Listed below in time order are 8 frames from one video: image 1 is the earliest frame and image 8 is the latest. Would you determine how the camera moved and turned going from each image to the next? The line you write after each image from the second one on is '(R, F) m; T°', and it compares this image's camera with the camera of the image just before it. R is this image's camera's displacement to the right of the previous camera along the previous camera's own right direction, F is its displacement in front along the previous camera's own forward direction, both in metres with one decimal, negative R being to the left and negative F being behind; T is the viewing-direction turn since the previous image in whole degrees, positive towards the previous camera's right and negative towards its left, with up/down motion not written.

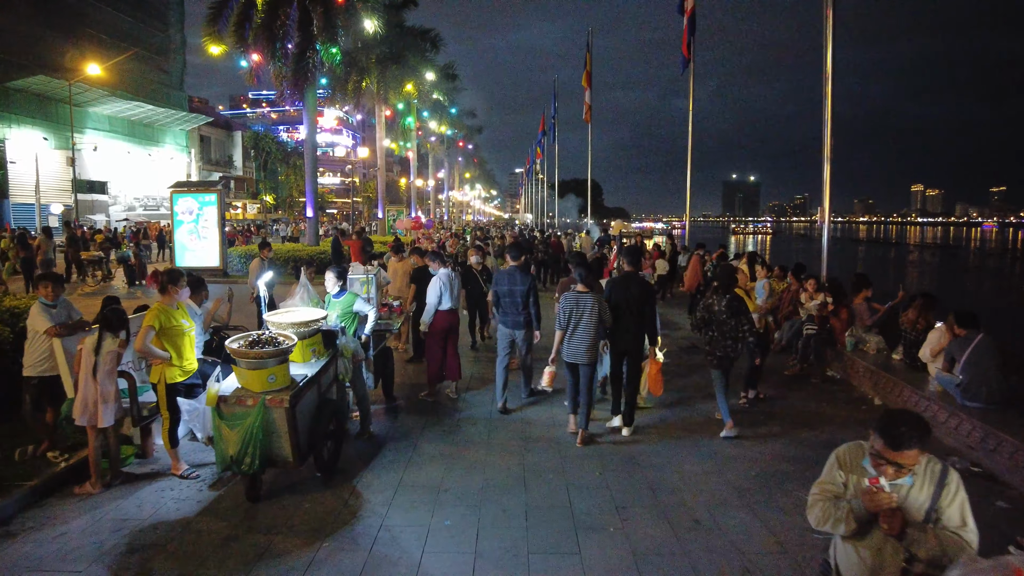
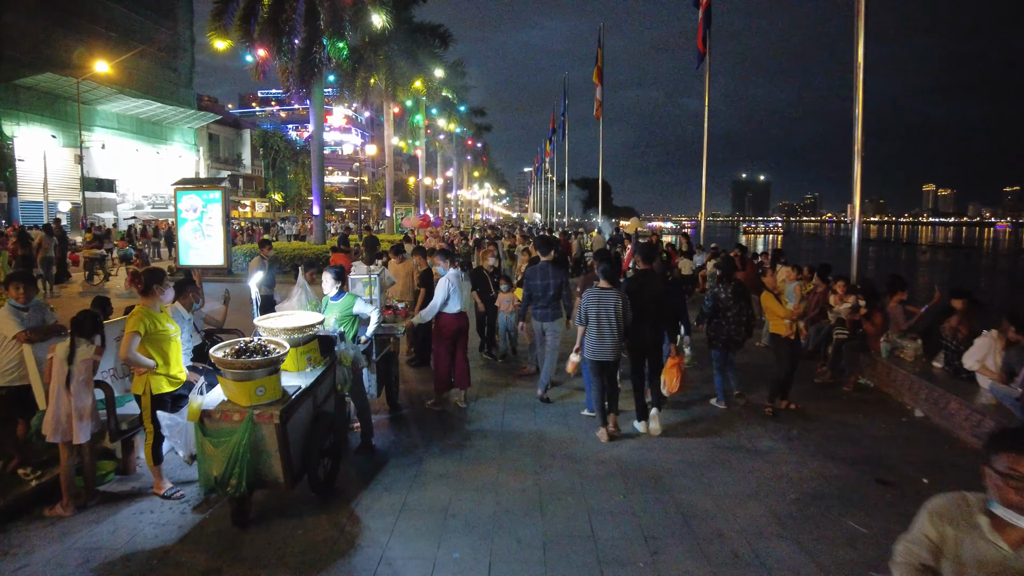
(-0.1, +0.5) m; -1°
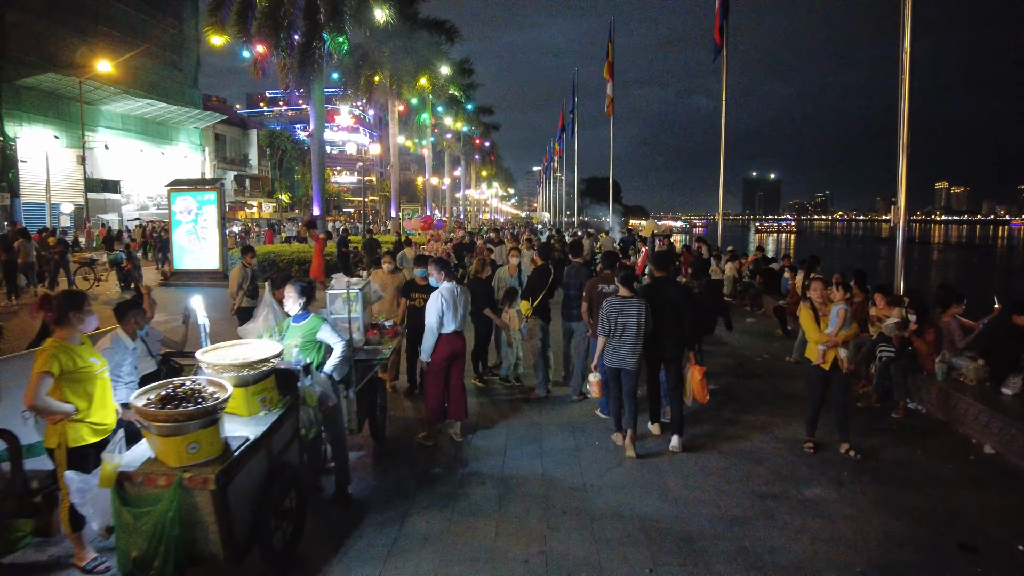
(+0.1, +1.0) m; -1°
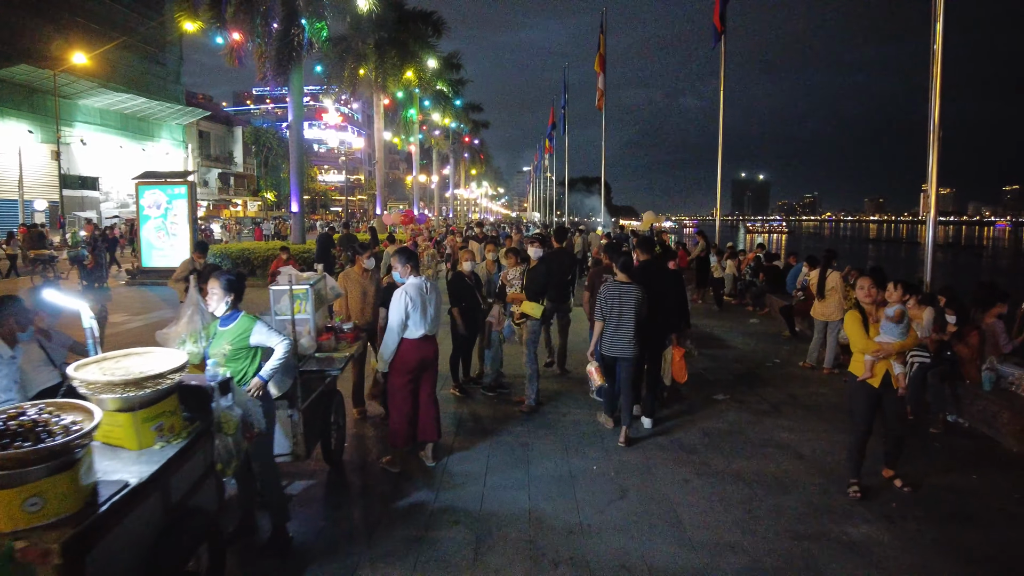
(+0.1, +1.0) m; +1°
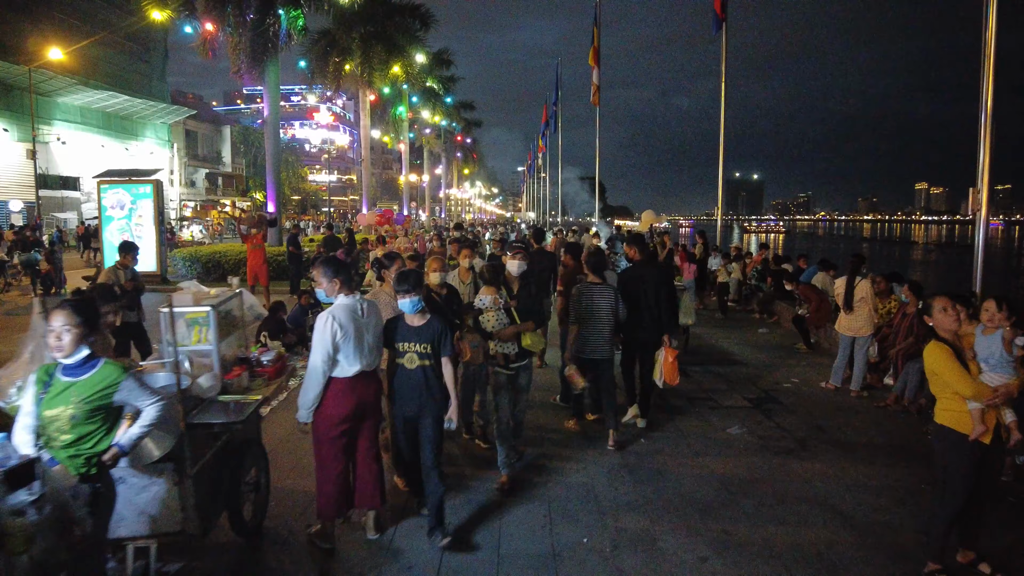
(+0.2, +1.2) m; 0°
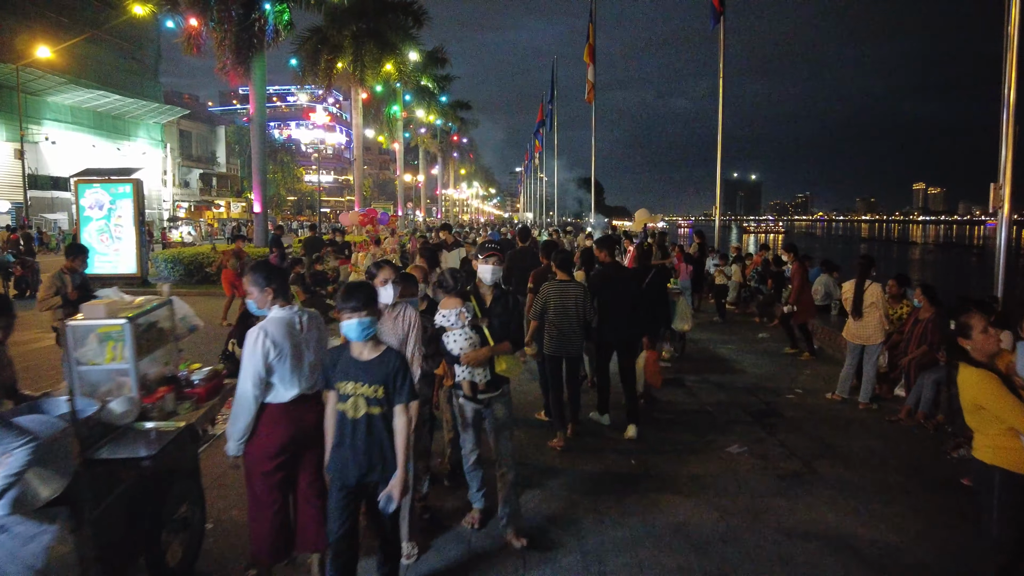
(+0.2, +0.6) m; 0°
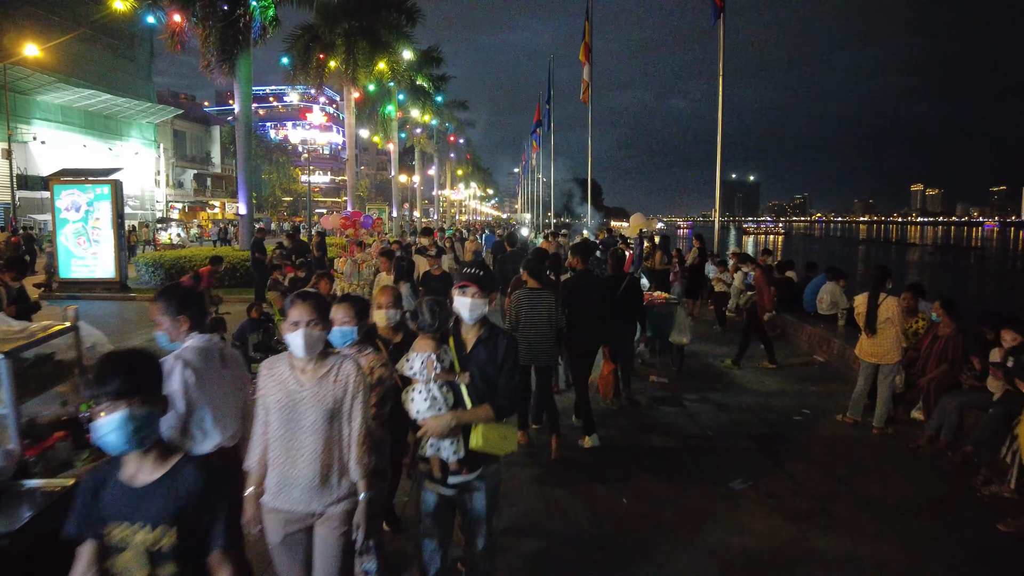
(+0.2, +0.6) m; 0°
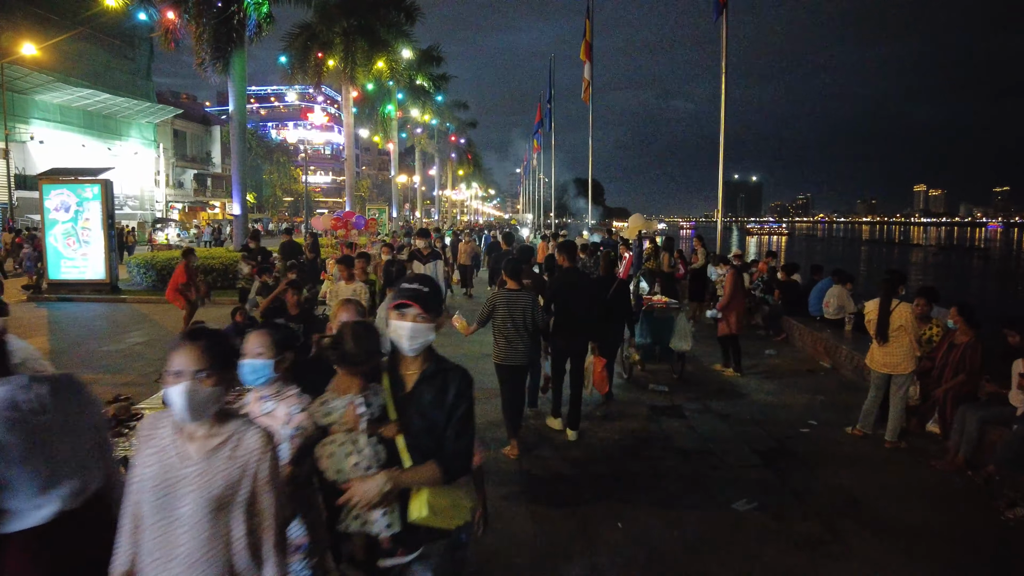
(+0.1, +0.4) m; 0°
